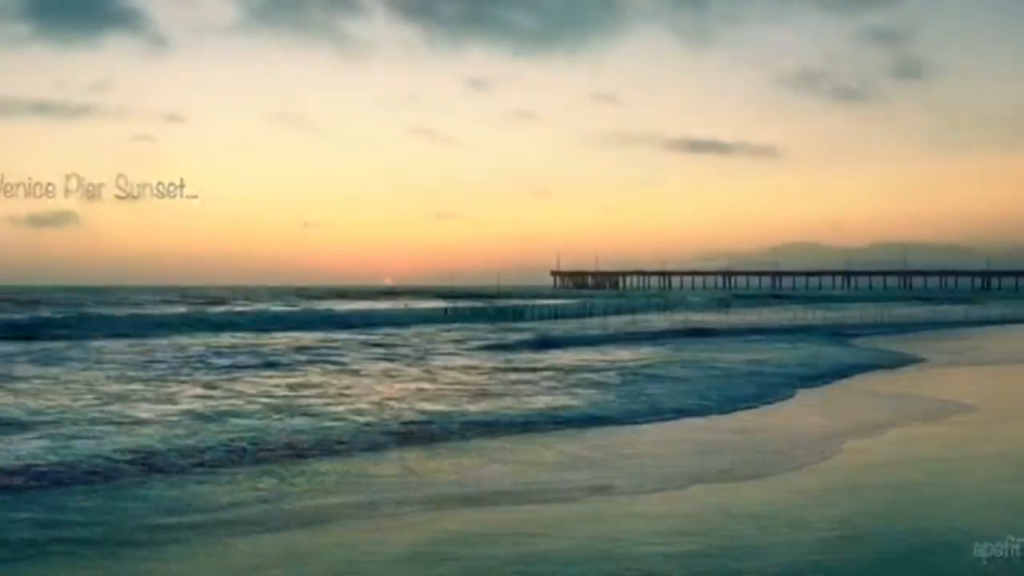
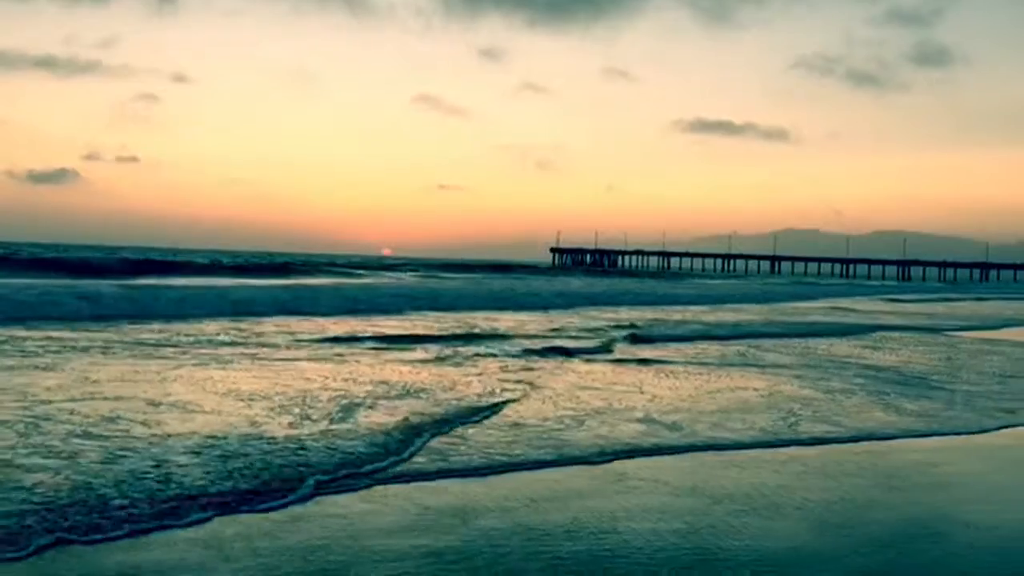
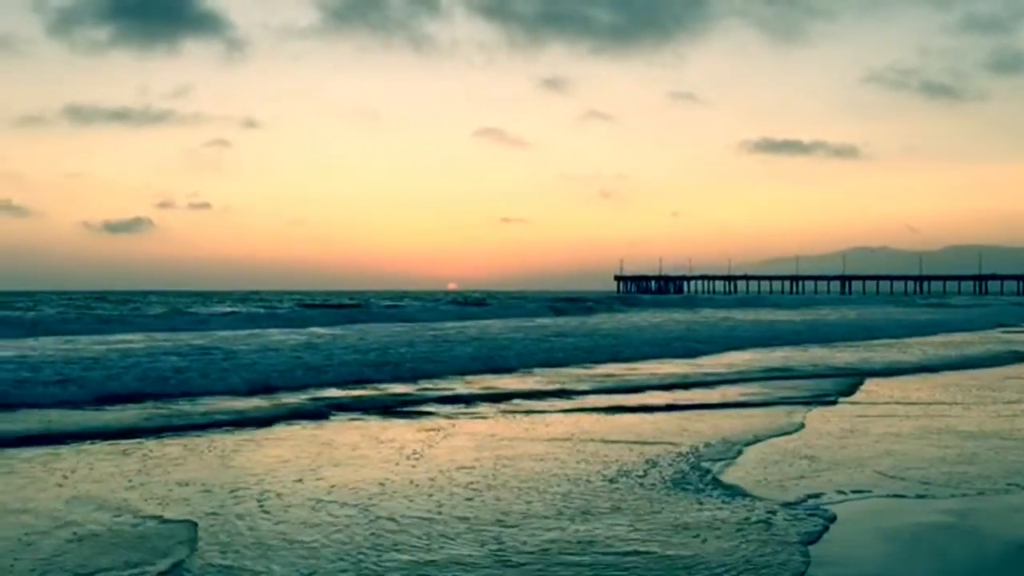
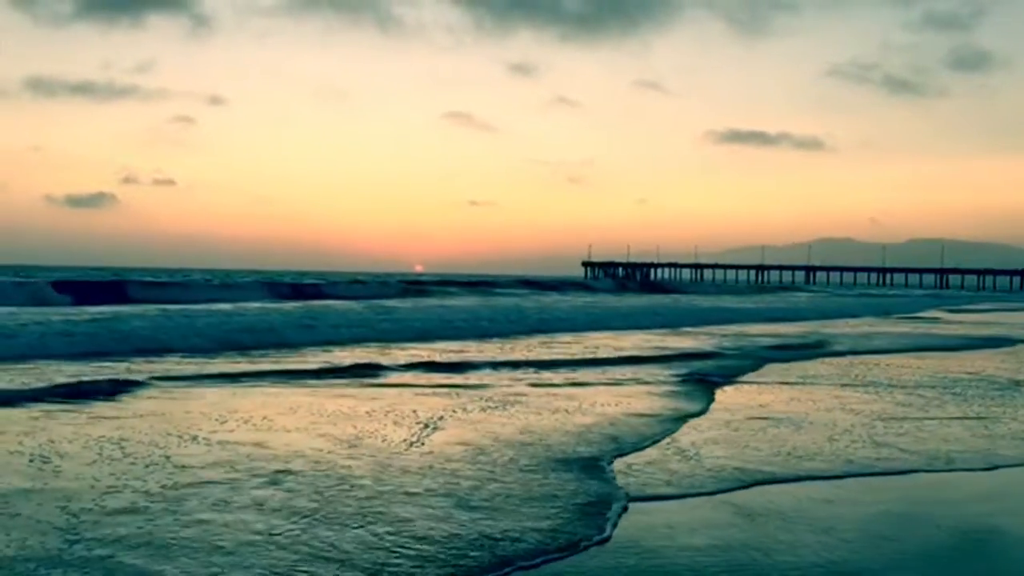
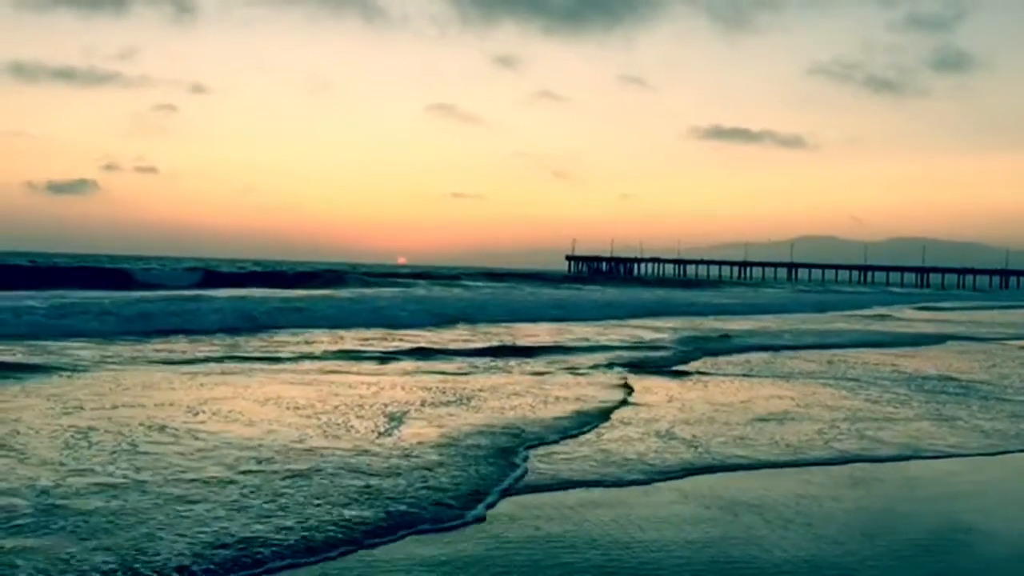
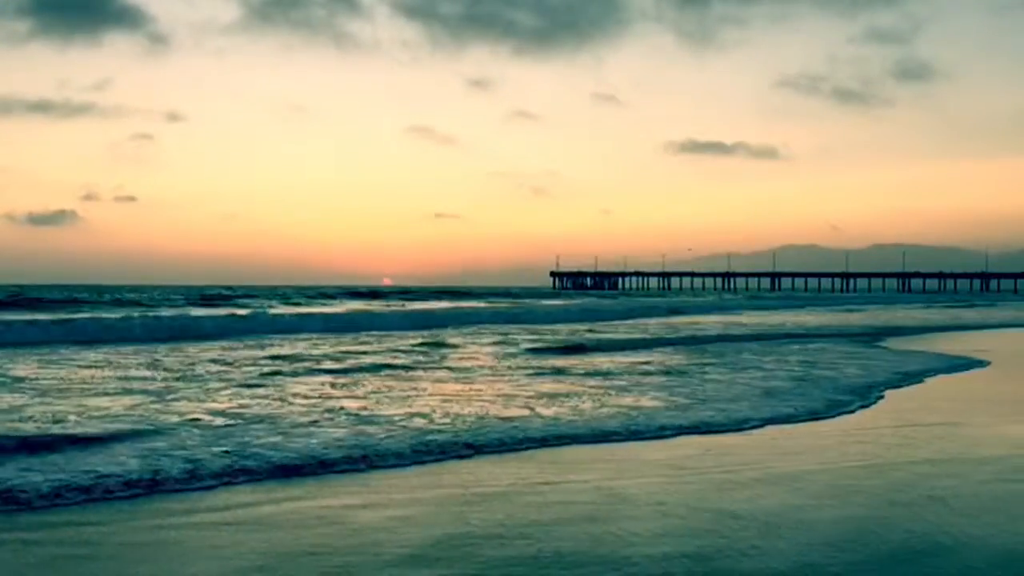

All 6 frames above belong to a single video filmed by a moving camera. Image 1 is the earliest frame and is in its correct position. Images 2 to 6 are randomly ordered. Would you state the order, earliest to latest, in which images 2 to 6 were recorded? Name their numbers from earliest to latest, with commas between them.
6, 2, 5, 4, 3
